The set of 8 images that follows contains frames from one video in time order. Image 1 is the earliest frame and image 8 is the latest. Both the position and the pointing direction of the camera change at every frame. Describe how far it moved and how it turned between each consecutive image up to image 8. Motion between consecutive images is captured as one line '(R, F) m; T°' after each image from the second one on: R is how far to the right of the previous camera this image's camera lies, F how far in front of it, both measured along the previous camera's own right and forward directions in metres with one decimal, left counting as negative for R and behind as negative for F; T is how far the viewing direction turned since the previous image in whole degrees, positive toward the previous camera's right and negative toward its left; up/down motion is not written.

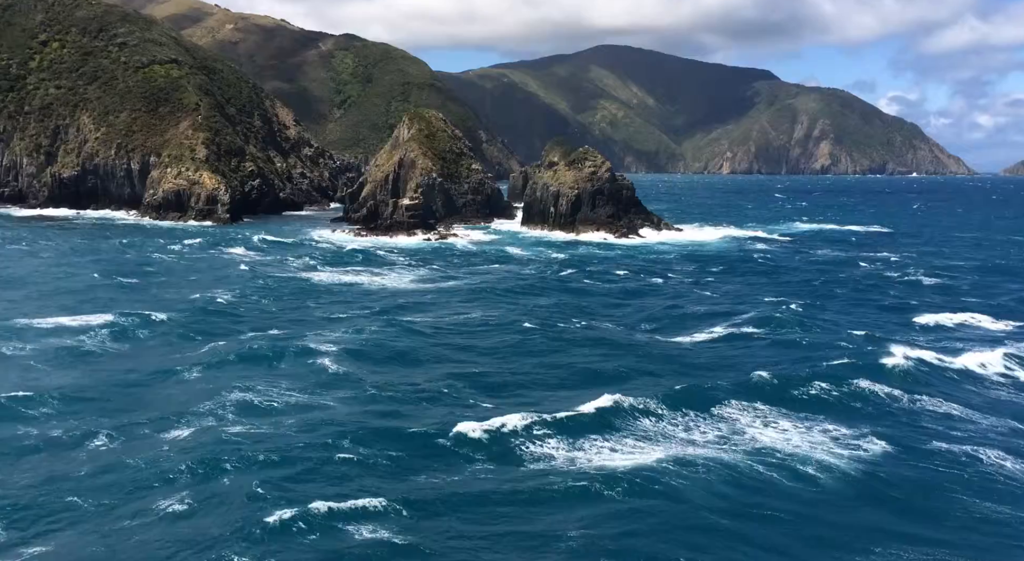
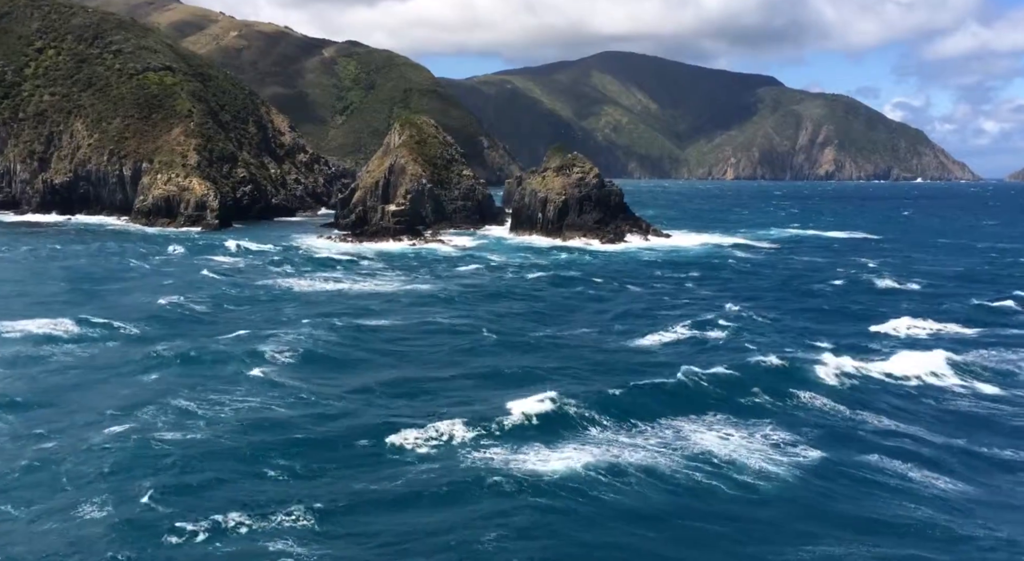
(+2.3, -0.1) m; -1°
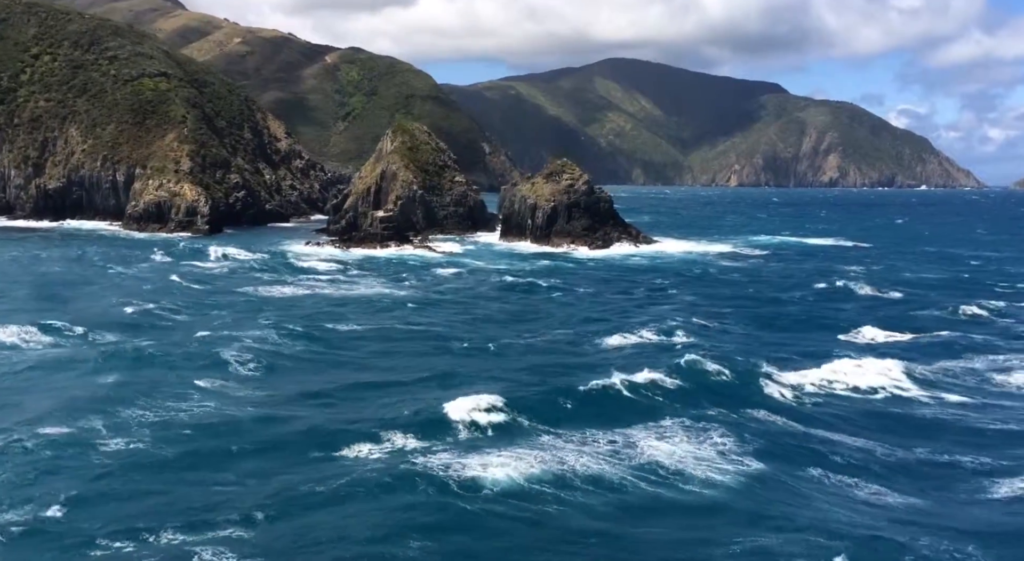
(+2.1, 0.0) m; -1°
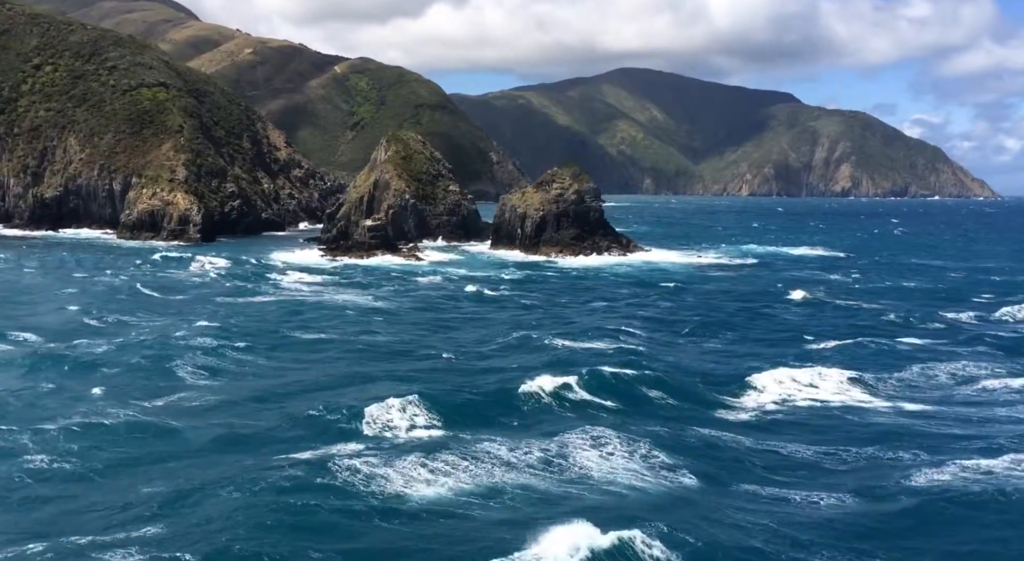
(+3.1, 0.0) m; -1°
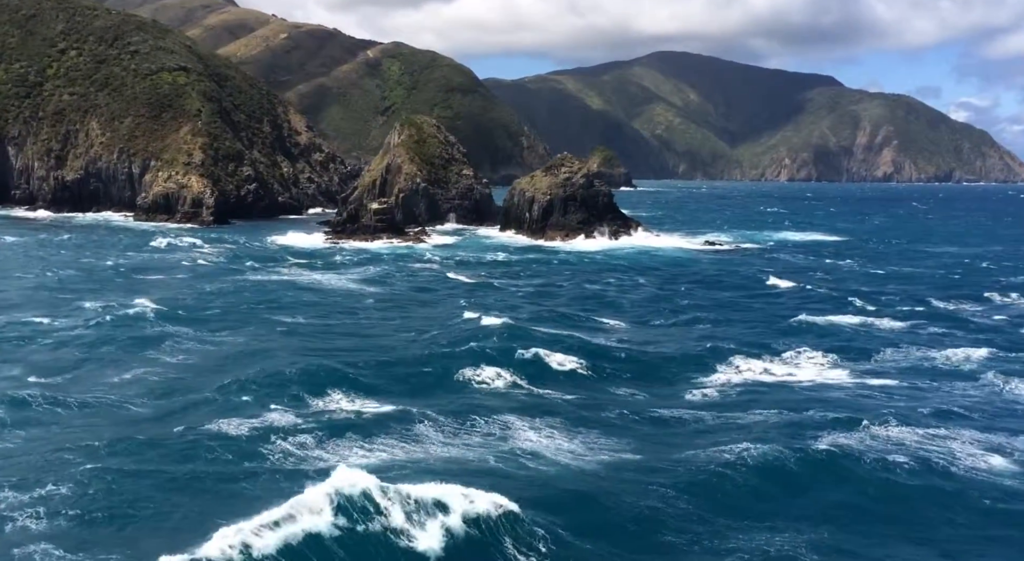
(+4.2, +0.2) m; -3°
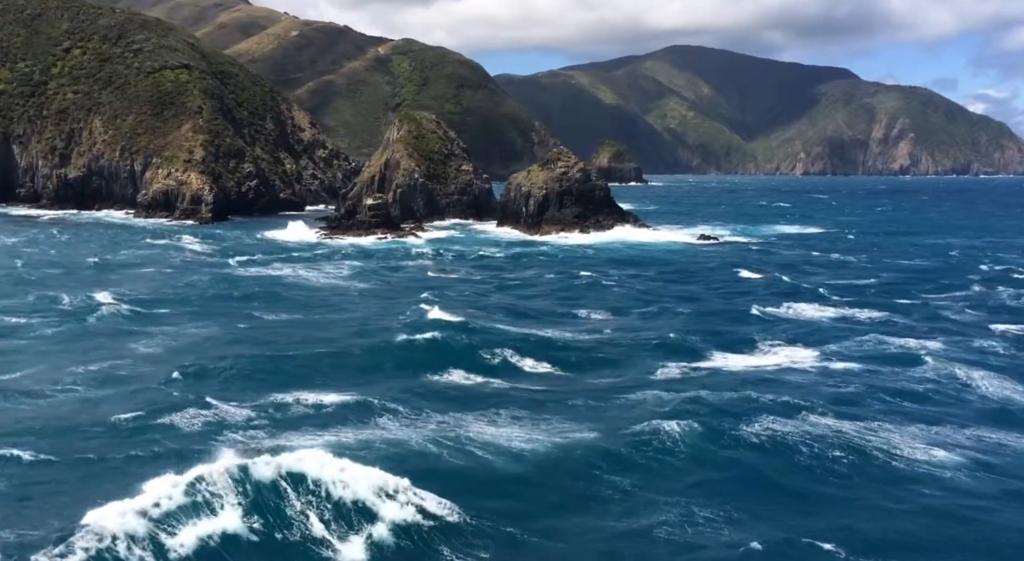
(+2.6, +0.1) m; -1°
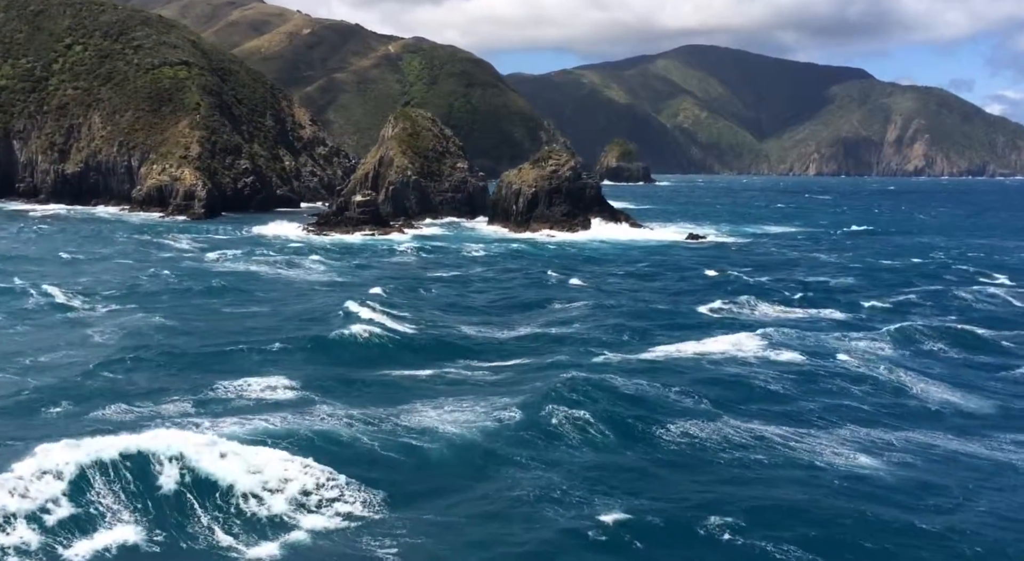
(+3.2, +0.2) m; -1°
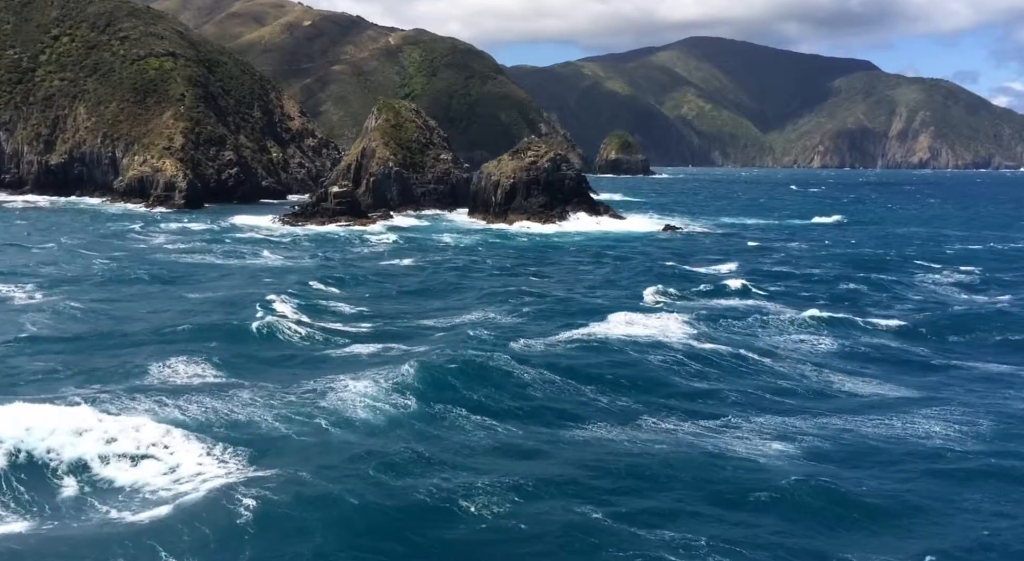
(+3.4, +0.5) m; -1°
